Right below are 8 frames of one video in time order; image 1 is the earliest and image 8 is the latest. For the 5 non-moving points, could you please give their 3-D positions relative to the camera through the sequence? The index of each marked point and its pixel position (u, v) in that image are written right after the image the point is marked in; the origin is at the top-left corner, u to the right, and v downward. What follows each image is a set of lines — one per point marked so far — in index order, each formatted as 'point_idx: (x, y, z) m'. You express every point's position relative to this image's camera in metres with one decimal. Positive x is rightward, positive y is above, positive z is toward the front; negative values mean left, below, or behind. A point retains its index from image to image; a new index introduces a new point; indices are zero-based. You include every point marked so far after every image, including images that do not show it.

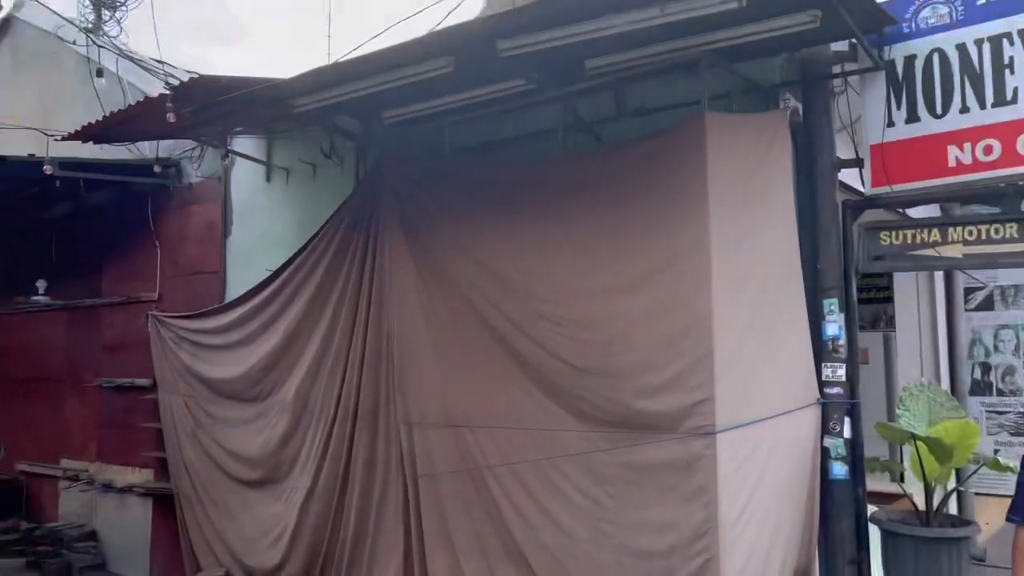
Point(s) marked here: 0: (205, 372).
0: (-2.2, -0.6, +5.7) m
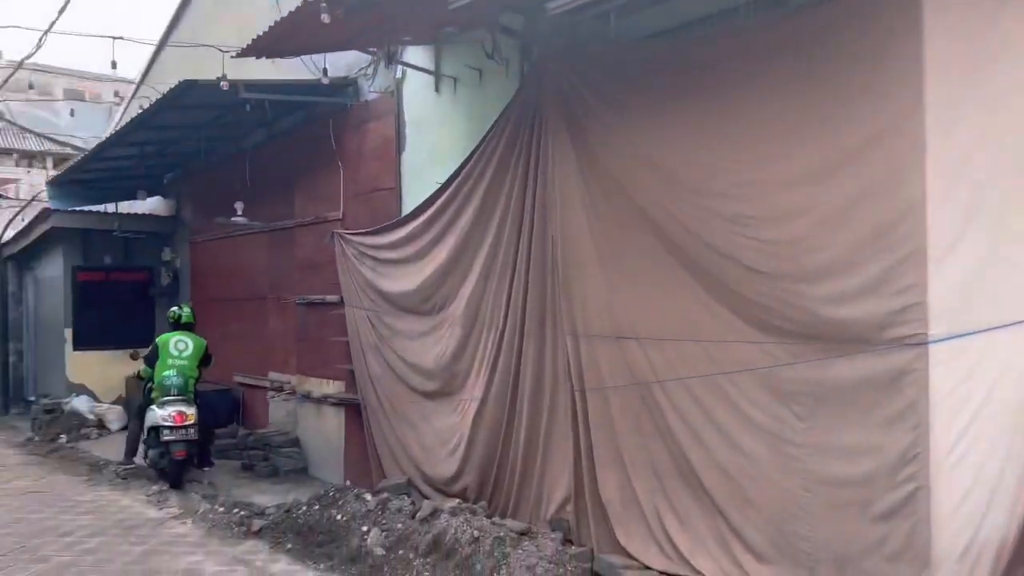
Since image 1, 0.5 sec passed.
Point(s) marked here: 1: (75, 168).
0: (-0.9, 0.0, +5.8) m
1: (-4.8, +1.3, +9.0) m
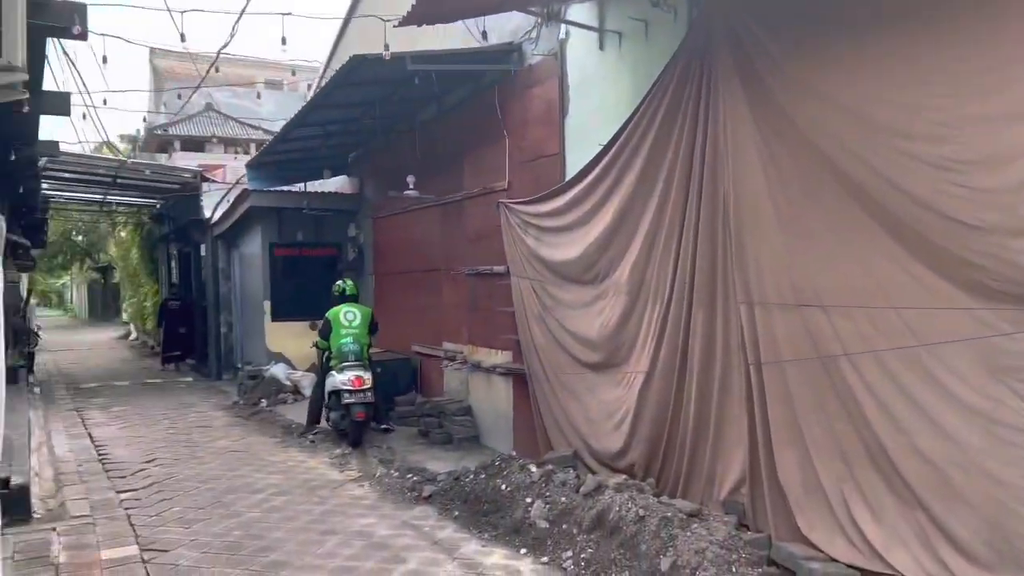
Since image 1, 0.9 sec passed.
0: (+0.2, +0.2, +5.7) m
1: (-2.8, +1.6, +9.6) m
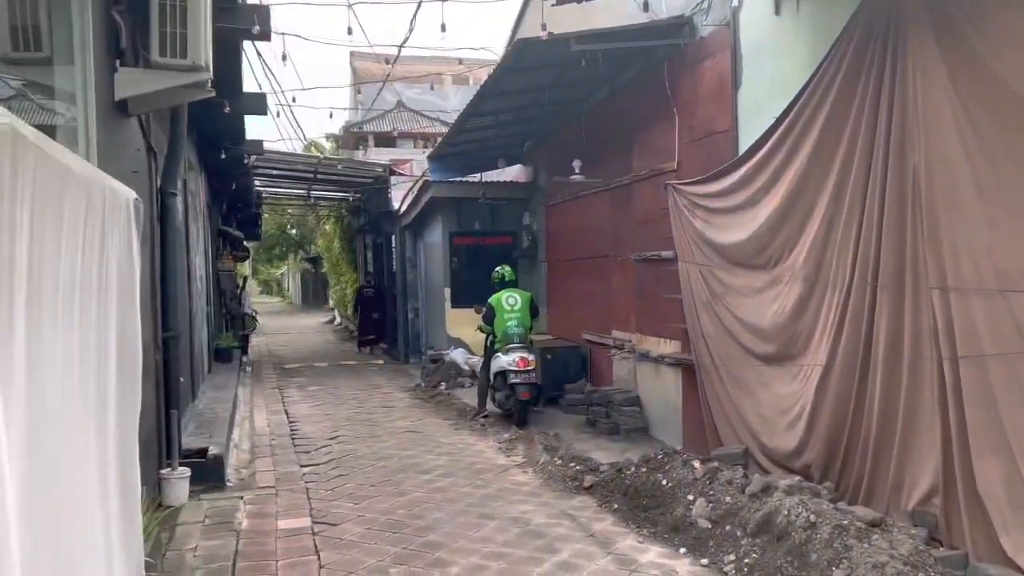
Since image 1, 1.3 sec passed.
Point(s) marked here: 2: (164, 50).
0: (+1.3, +0.3, +5.3) m
1: (-0.8, +1.8, +9.8) m
2: (-1.8, +1.3, +4.3) m
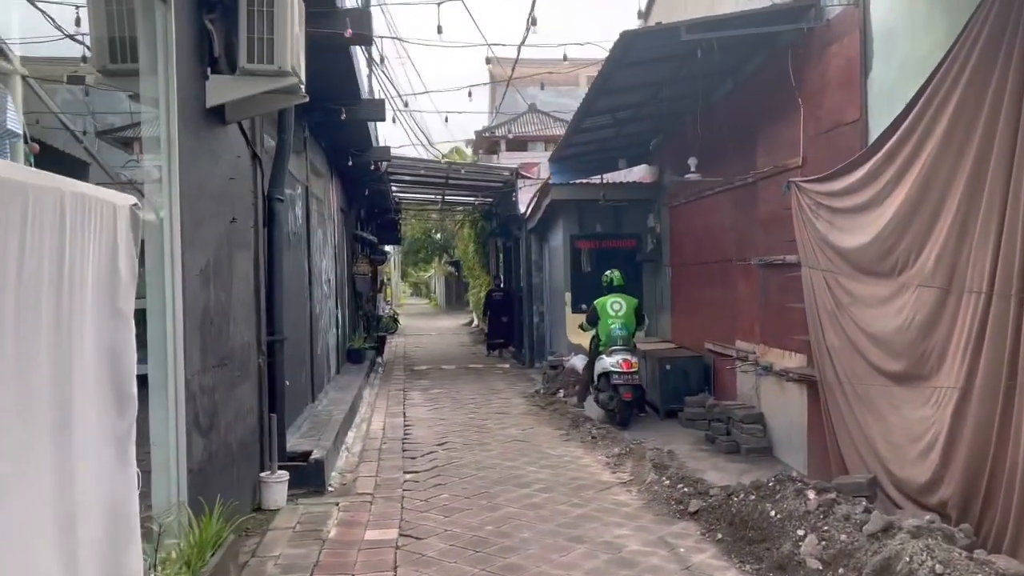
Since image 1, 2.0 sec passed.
0: (+1.9, +0.3, +4.8) m
1: (+0.6, +1.7, +9.5) m
2: (-1.4, +1.2, +4.4) m
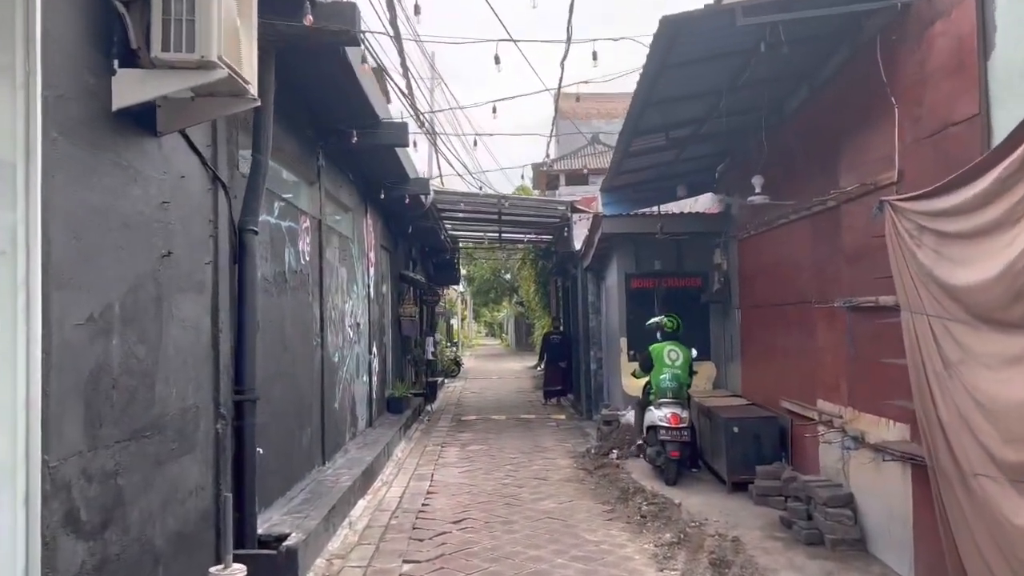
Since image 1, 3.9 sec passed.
0: (+1.9, 0.0, +3.5) m
1: (+1.0, +1.2, +8.4) m
2: (-1.4, +1.0, +3.4) m
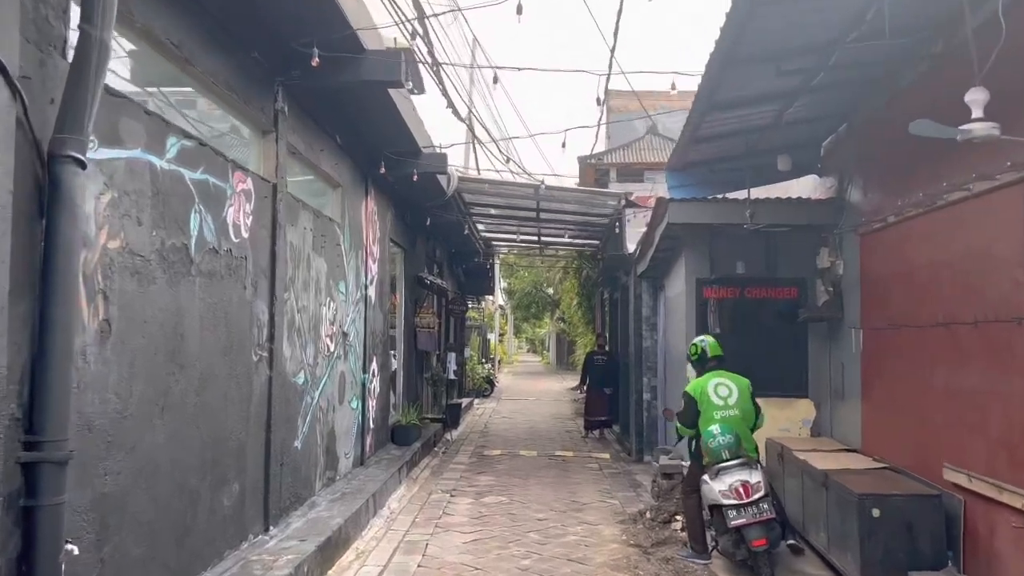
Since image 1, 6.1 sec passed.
0: (+1.8, +0.1, +1.1) m
1: (+1.3, +1.2, +6.1) m
2: (-1.4, +1.1, +1.2) m
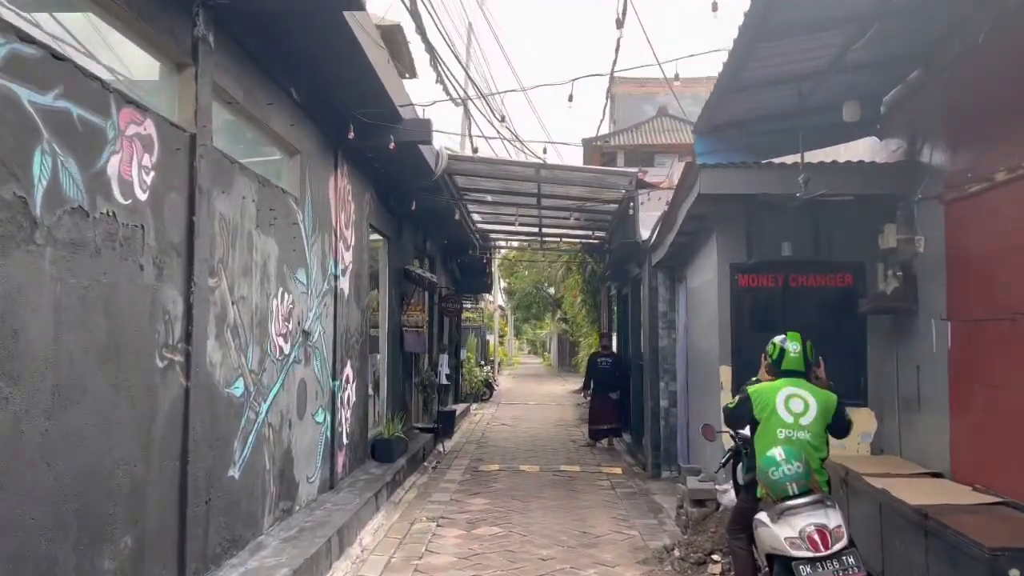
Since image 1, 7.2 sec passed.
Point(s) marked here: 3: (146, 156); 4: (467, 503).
0: (+1.8, +0.2, -0.2) m
1: (+1.3, +1.3, +4.8) m
2: (-1.5, +1.2, 0.0) m
3: (-1.6, +0.6, +3.6) m
4: (-0.4, -2.0, +7.7) m
